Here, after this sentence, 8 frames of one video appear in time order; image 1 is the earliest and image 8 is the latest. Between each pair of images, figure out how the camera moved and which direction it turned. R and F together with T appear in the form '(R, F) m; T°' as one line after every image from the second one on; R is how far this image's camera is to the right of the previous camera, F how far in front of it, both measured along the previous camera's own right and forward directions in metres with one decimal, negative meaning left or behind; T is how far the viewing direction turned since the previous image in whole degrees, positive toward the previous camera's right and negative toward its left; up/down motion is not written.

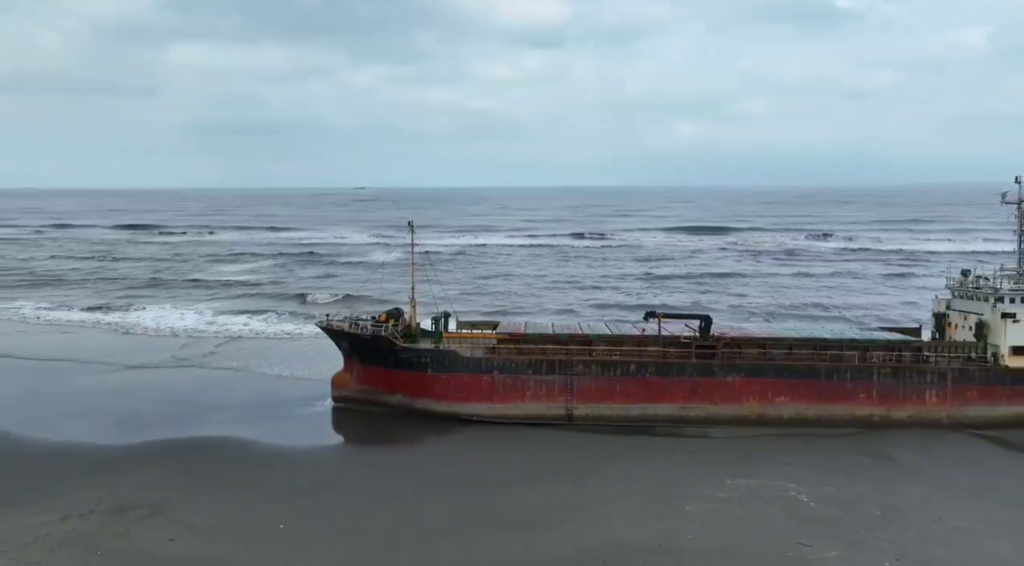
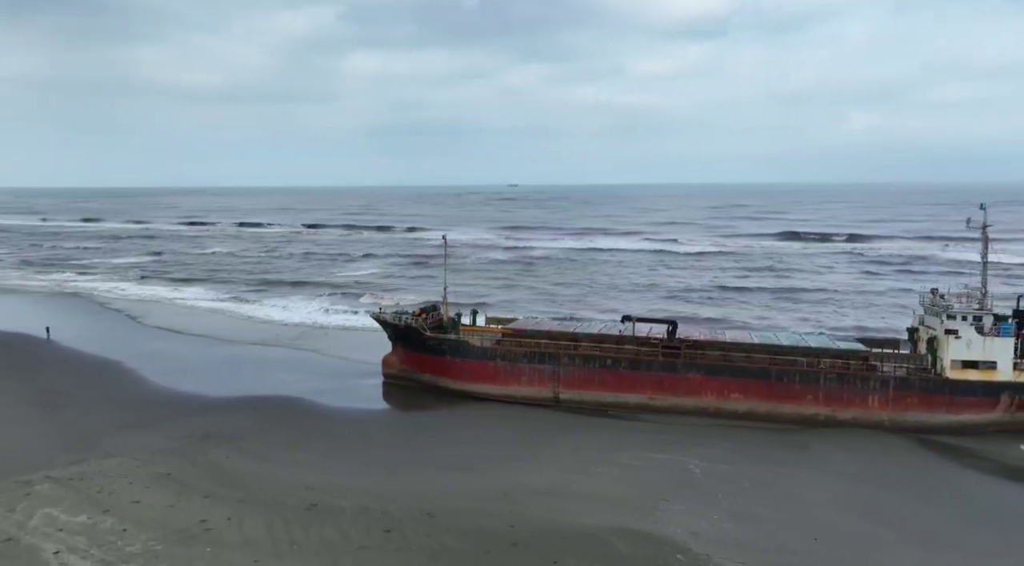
(+4.2, -3.5) m; -12°
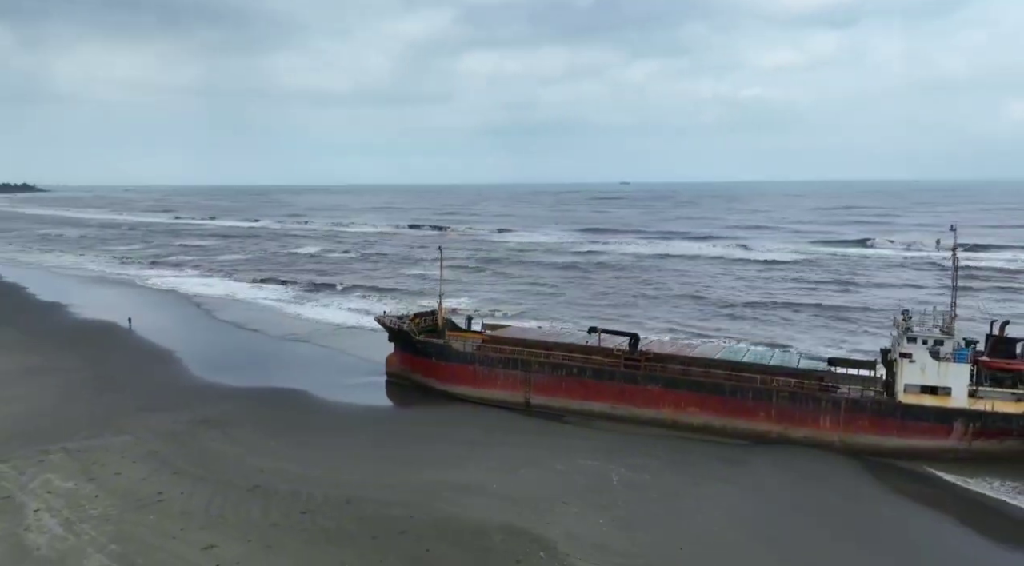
(+4.1, -1.1) m; -9°
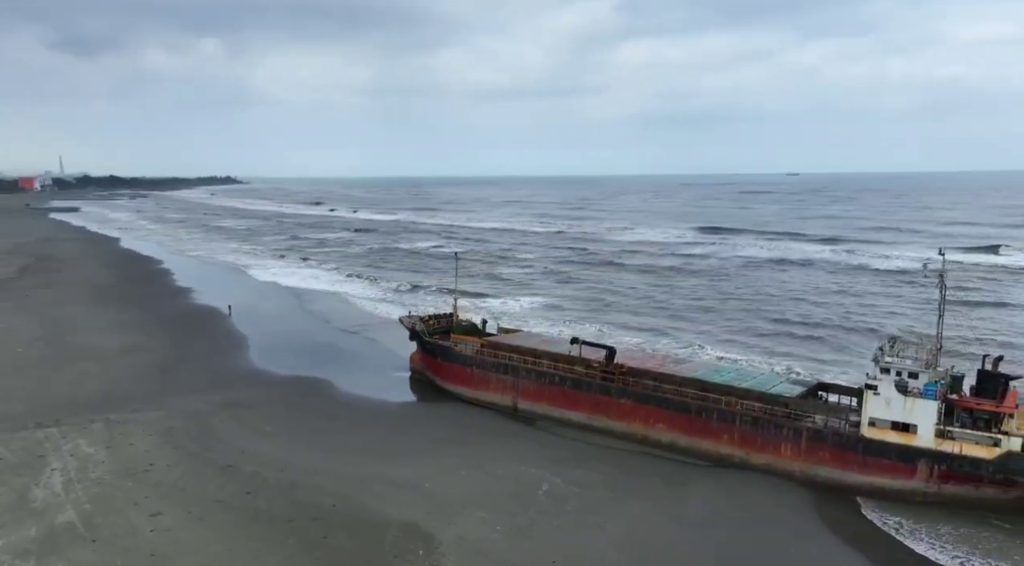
(+5.1, -0.4) m; -13°
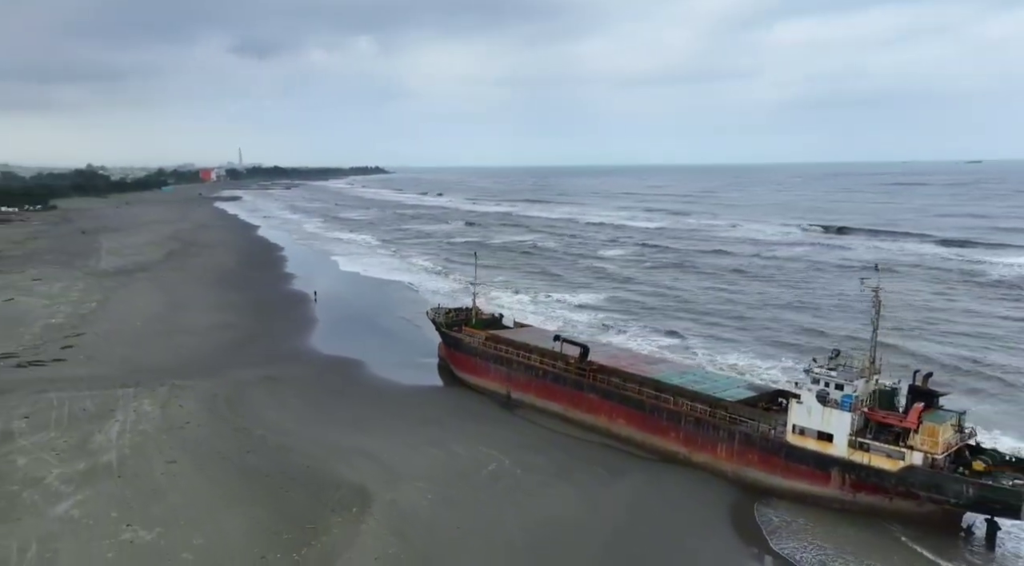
(+4.9, -1.8) m; -11°
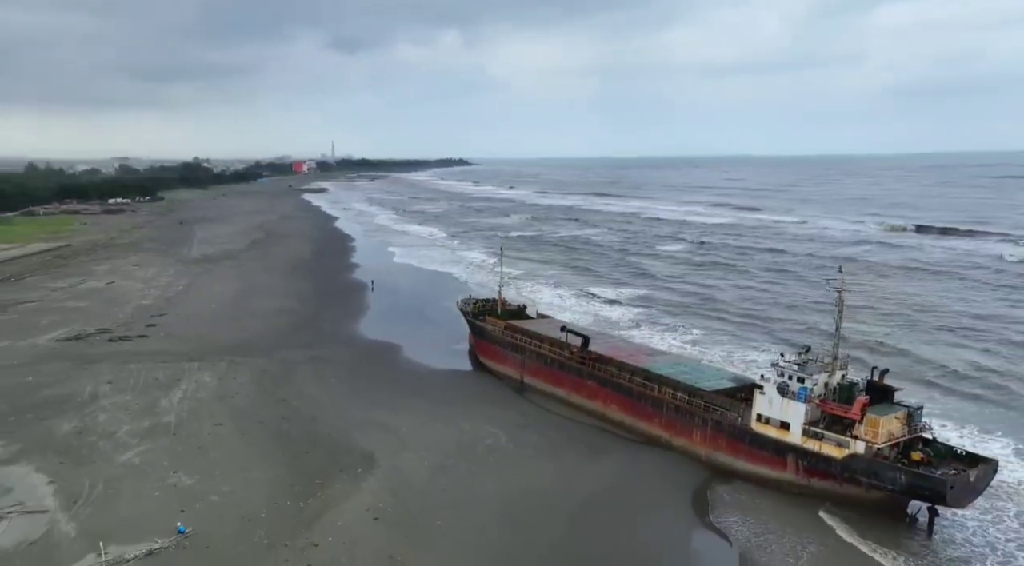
(+2.6, -2.1) m; -7°
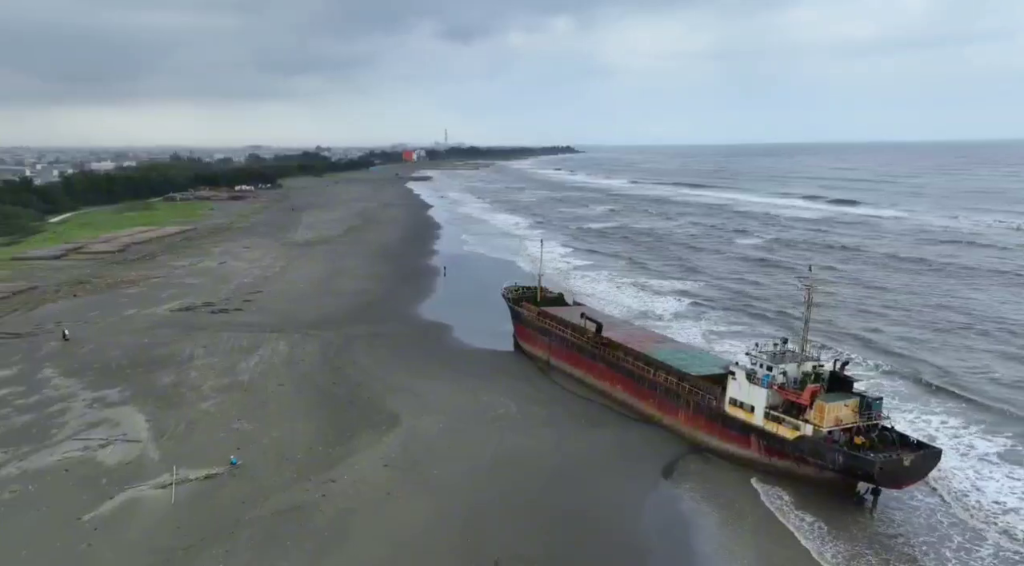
(+3.3, -2.8) m; -9°
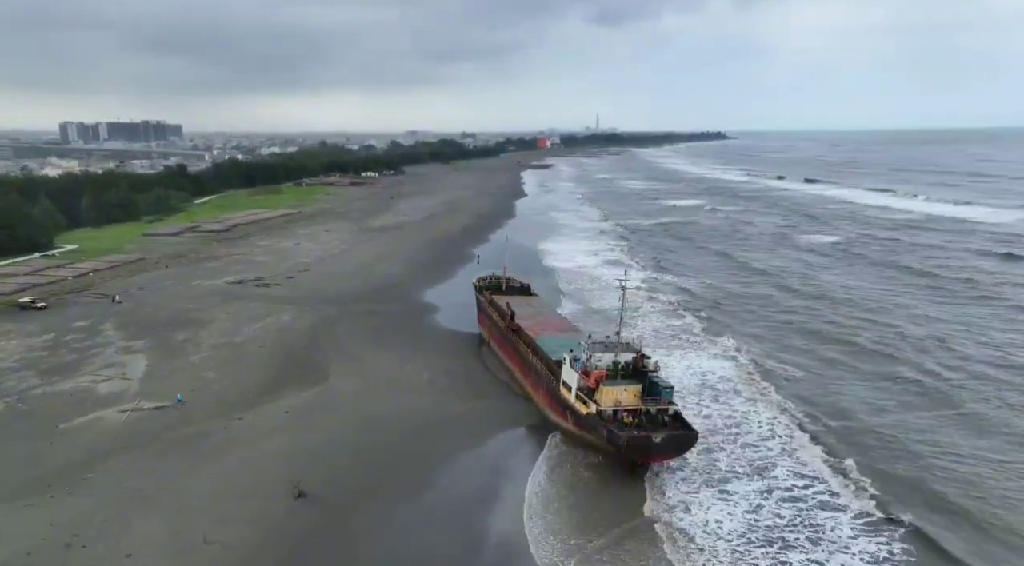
(+9.9, -3.4) m; -13°
